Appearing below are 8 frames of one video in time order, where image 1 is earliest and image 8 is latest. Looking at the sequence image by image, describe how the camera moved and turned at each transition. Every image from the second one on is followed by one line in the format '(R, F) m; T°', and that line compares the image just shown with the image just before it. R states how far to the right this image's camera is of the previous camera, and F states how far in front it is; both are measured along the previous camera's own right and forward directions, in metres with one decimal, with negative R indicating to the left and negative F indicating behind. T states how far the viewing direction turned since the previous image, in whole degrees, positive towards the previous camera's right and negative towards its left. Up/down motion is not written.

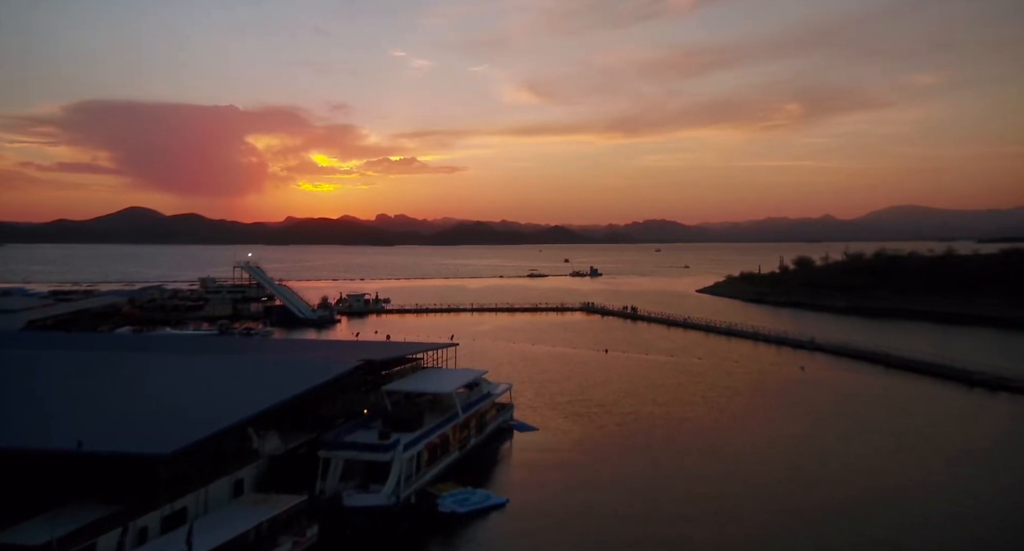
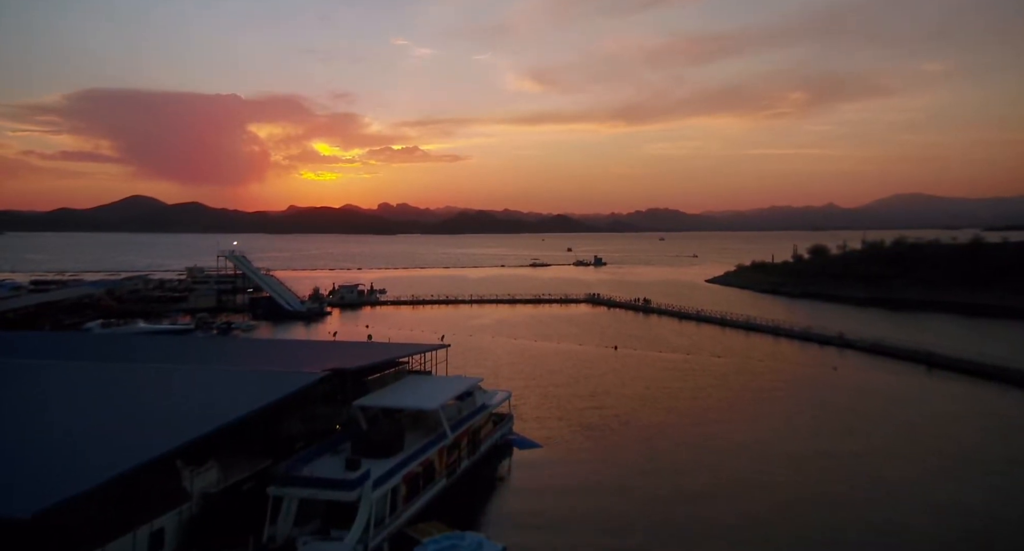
(0.0, +0.9) m; 0°
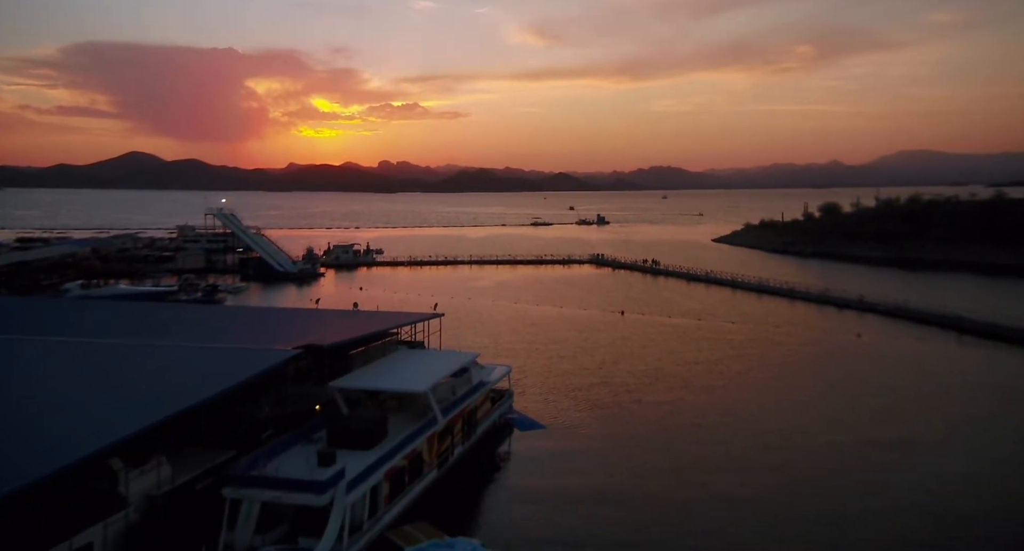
(0.0, +0.6) m; 0°
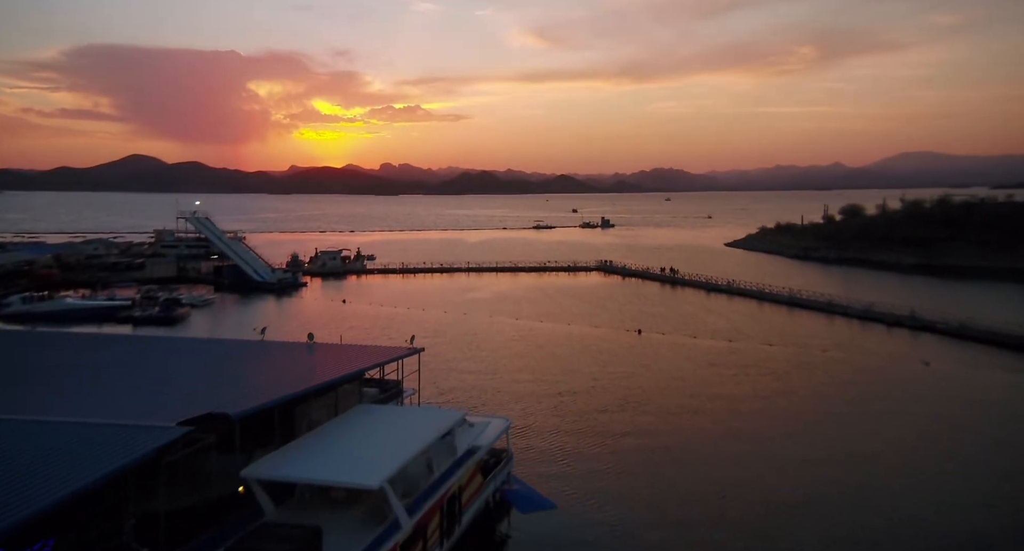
(0.0, +1.2) m; 0°
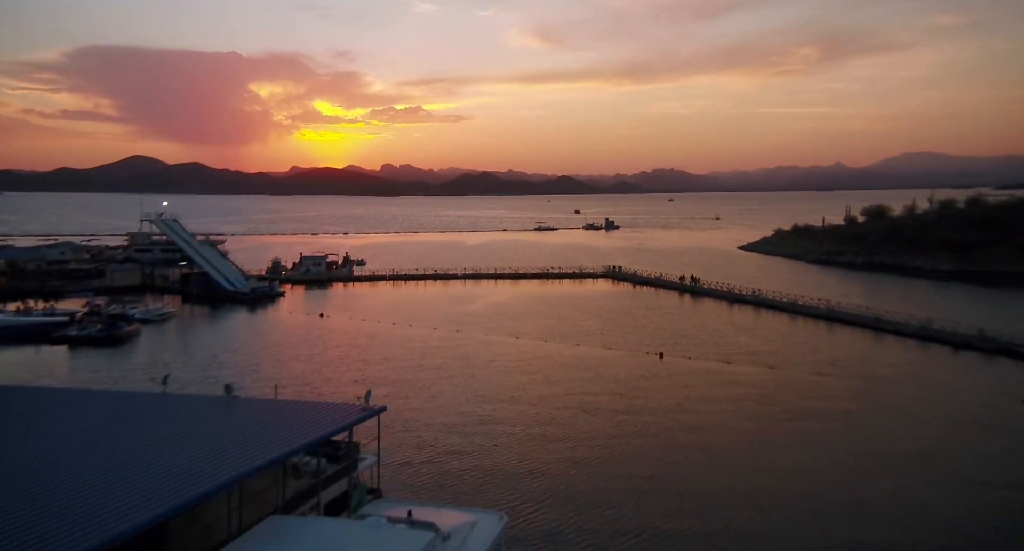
(0.0, +1.2) m; 0°
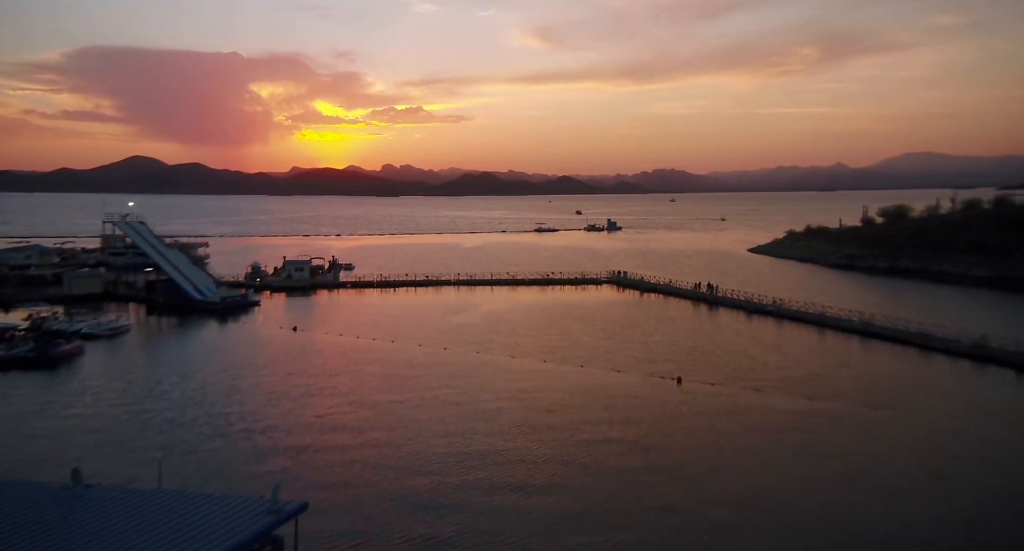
(+0.1, +1.0) m; 0°
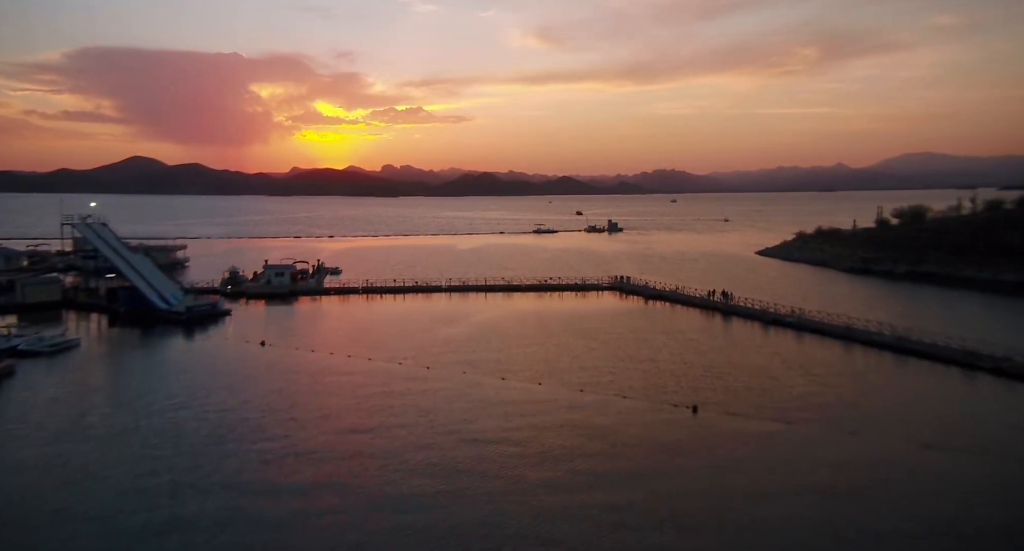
(+0.1, +0.8) m; 0°
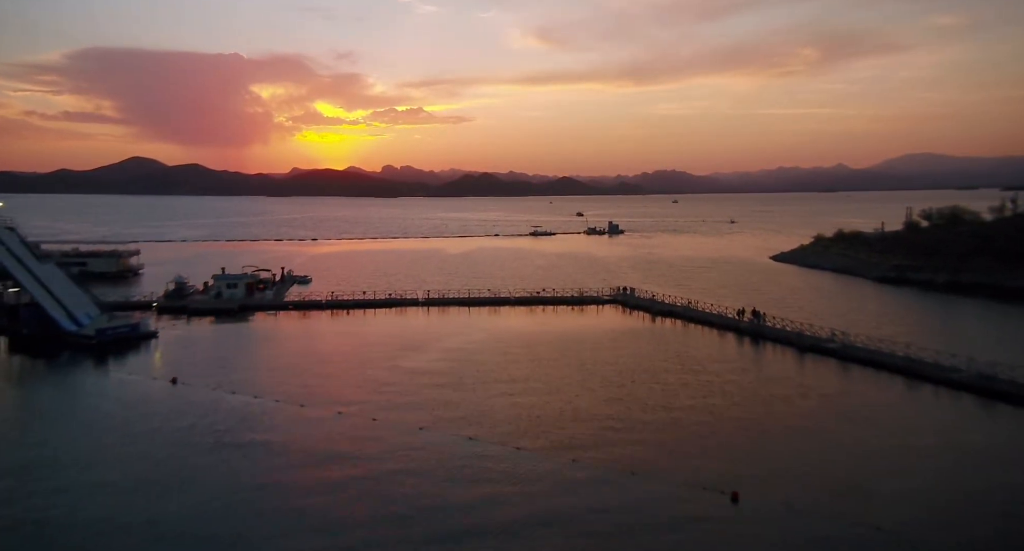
(+0.2, +1.6) m; 0°
